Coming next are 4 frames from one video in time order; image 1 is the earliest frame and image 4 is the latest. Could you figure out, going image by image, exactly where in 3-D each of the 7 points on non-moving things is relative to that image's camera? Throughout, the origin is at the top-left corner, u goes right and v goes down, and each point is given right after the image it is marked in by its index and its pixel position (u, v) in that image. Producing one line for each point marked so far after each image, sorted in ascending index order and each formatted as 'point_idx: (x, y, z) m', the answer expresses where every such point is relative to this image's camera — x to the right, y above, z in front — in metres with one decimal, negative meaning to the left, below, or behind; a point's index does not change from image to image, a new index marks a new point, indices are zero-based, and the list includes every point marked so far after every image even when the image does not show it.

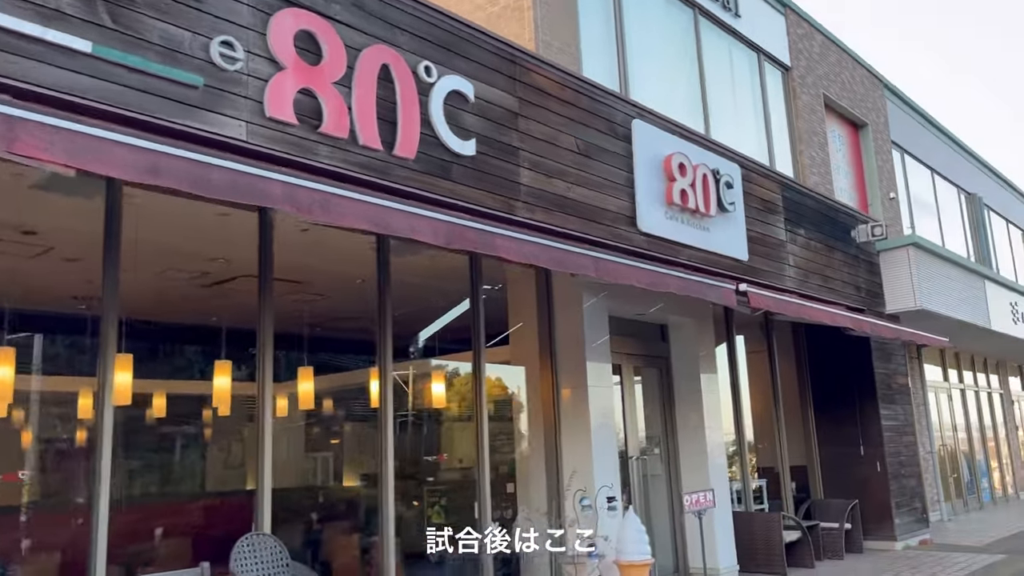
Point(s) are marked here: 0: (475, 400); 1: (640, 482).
0: (-0.3, -1.0, +7.4) m
1: (+1.3, -2.0, +8.7) m
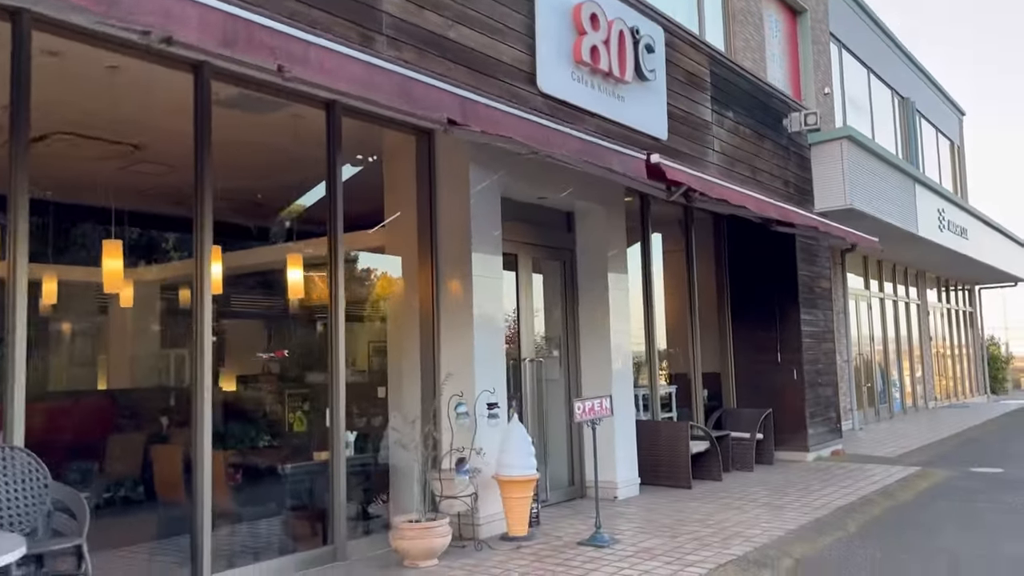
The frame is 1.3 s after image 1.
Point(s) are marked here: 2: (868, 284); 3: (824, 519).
0: (-1.3, 0.0, +6.2) m
1: (+0.2, -0.9, +7.7) m
2: (+7.0, +0.1, +16.6) m
3: (+2.6, -1.9, +7.0) m
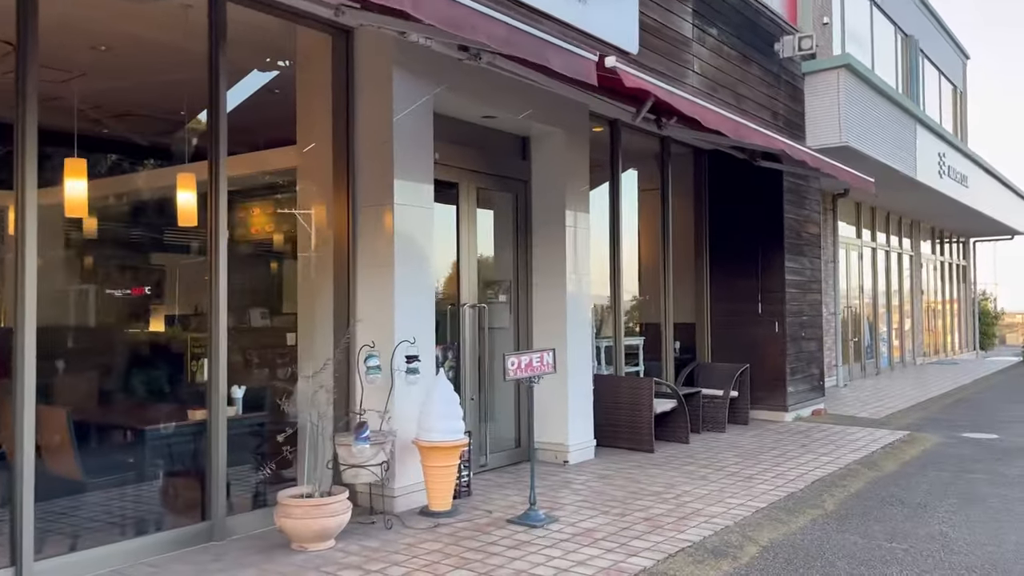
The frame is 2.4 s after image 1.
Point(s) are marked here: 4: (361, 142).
0: (-1.8, +0.4, +5.1) m
1: (-0.3, -0.4, +6.7) m
2: (+6.4, +1.0, +15.6) m
3: (+2.1, -1.5, +6.1) m
4: (-1.0, +1.0, +5.8) m
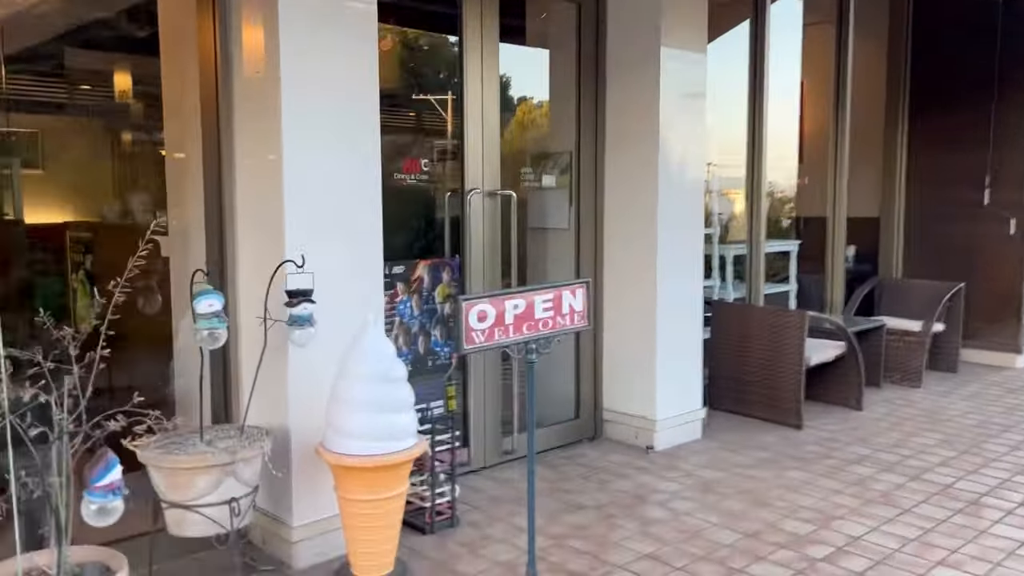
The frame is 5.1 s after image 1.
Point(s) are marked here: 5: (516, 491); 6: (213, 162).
0: (-1.8, +0.9, +2.7) m
1: (-0.1, +0.2, +4.1) m
2: (+8.2, +2.6, +11.2) m
3: (+2.1, -1.0, +3.2) m
4: (-1.0, +1.5, +3.1) m
5: (0.0, -0.9, +3.8) m
6: (-1.1, +0.5, +3.2) m
